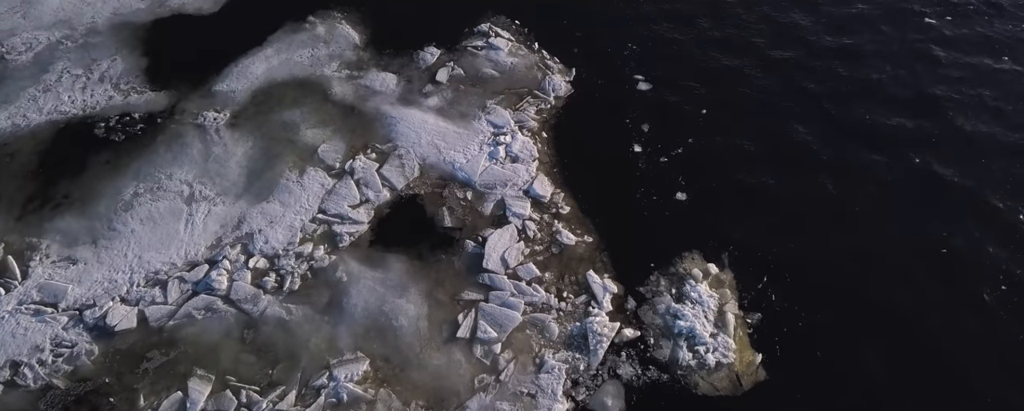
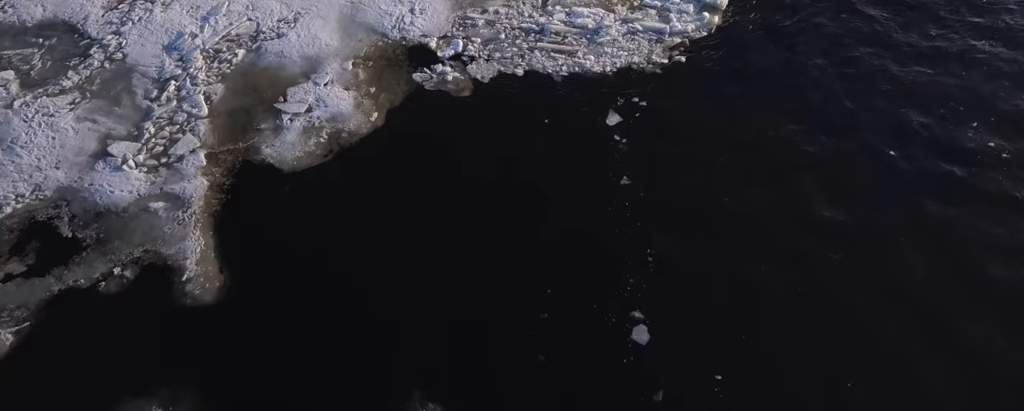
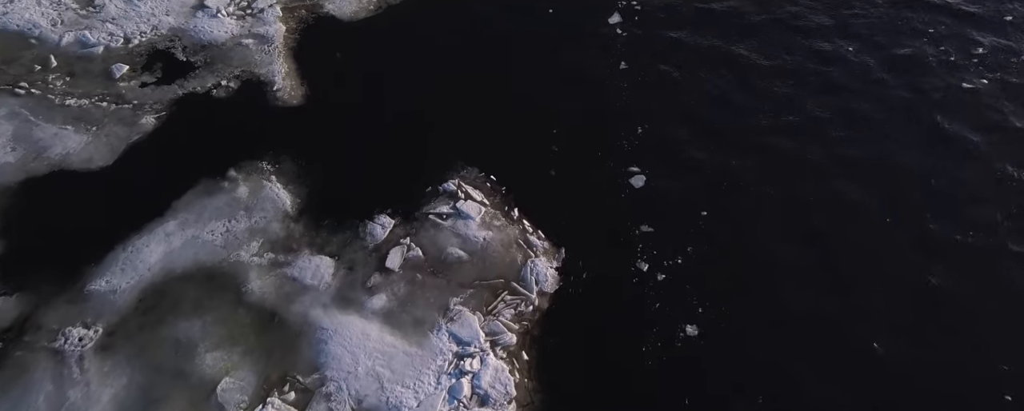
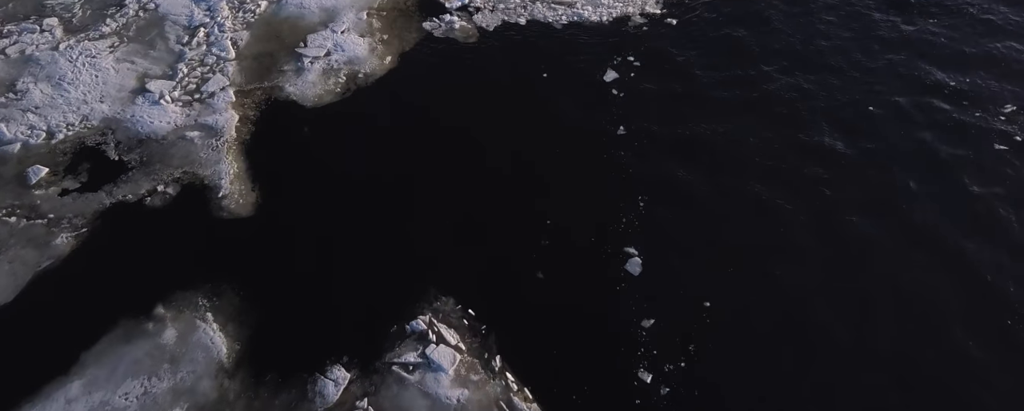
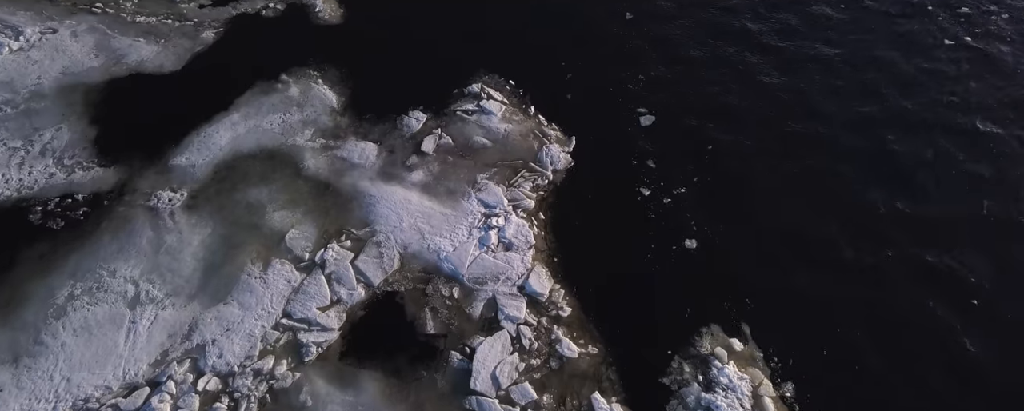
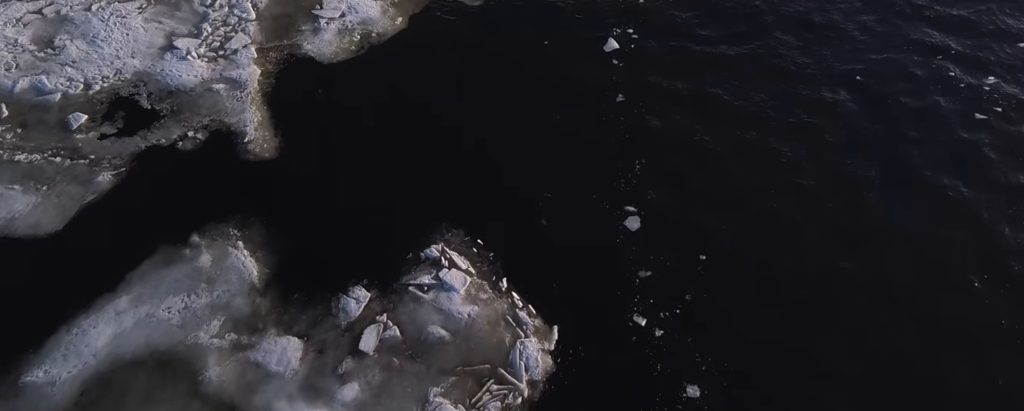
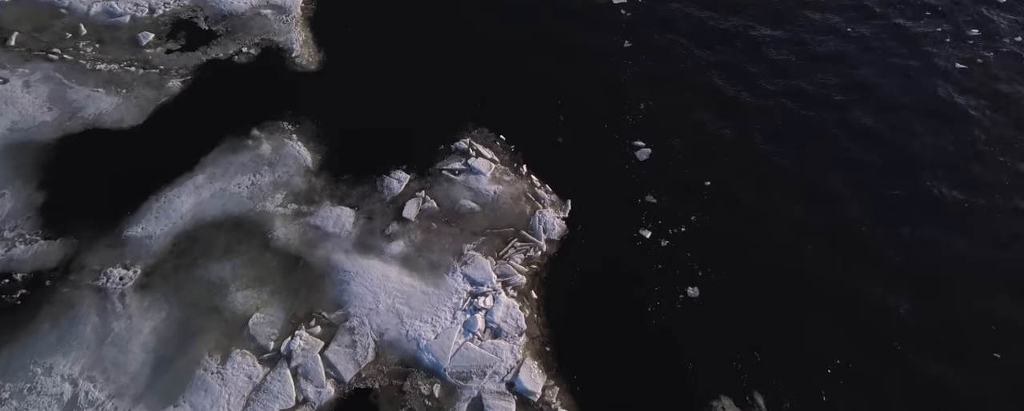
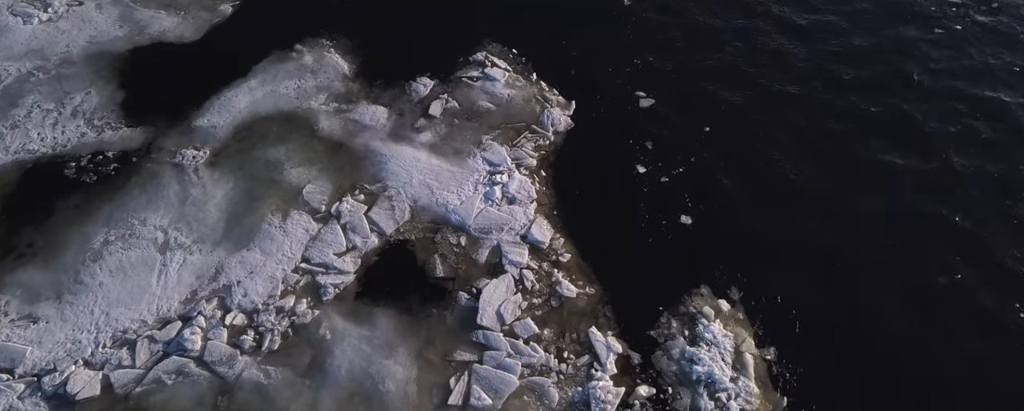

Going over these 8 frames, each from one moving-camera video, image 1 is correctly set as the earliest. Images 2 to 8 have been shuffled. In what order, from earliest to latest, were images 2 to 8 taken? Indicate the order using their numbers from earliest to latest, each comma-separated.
8, 5, 7, 3, 6, 4, 2
